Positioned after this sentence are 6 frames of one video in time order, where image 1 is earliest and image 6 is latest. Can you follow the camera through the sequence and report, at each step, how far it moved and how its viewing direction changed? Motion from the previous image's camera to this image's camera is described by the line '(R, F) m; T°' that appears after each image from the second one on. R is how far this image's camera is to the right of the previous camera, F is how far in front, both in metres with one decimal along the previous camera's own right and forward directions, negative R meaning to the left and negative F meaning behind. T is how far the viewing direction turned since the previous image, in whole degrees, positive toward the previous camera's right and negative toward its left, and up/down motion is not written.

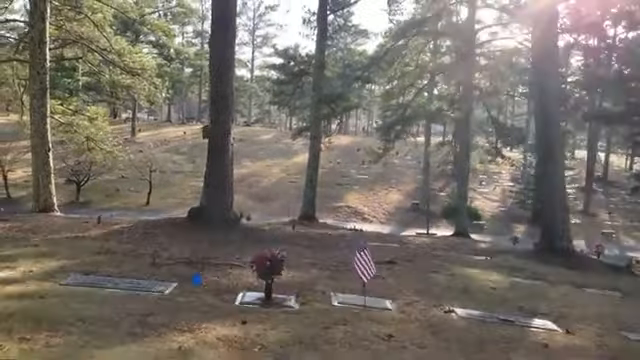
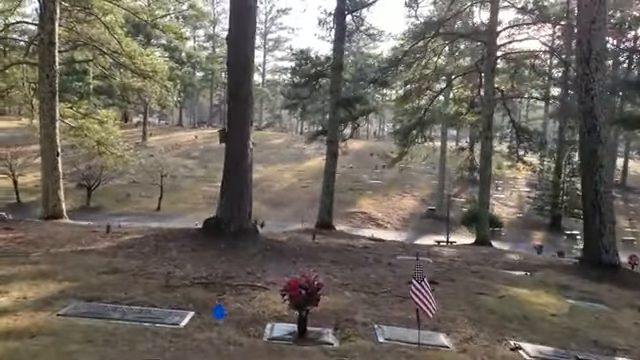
(-0.2, +0.7) m; -1°
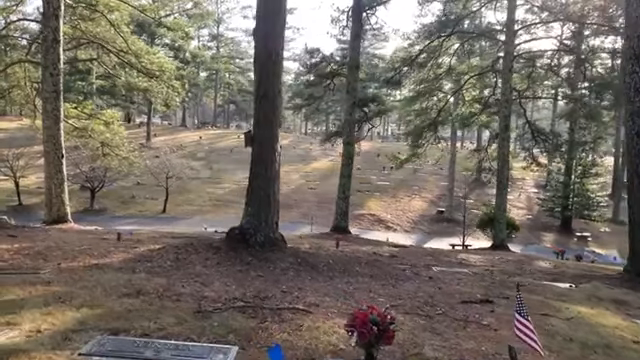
(-0.4, +0.6) m; 0°
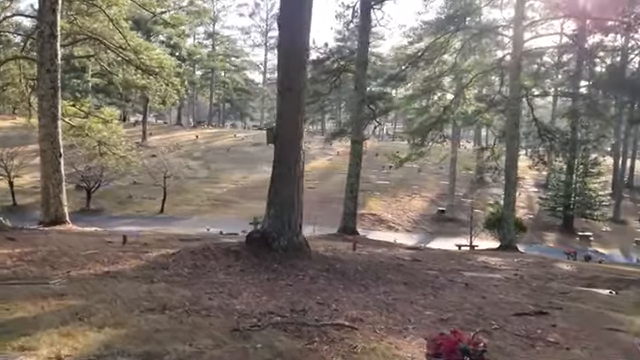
(-0.4, +0.5) m; +1°
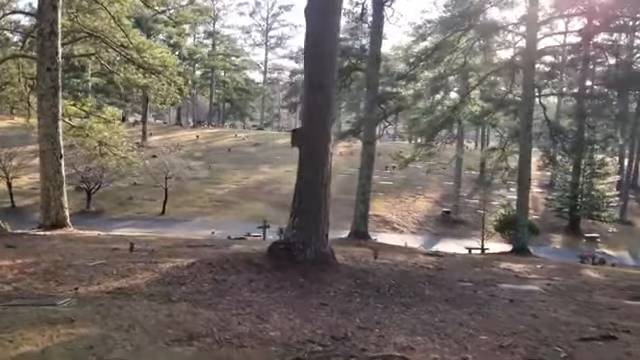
(-0.3, +0.5) m; 0°
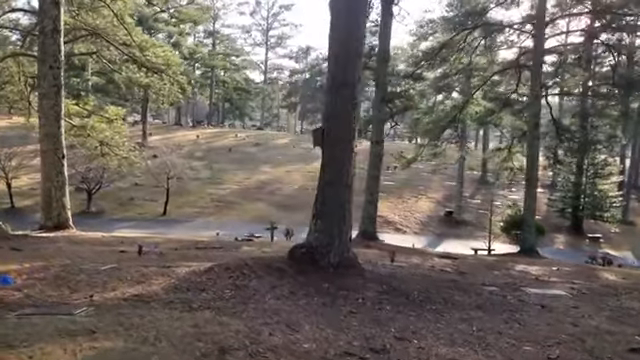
(-0.3, +0.2) m; 0°
